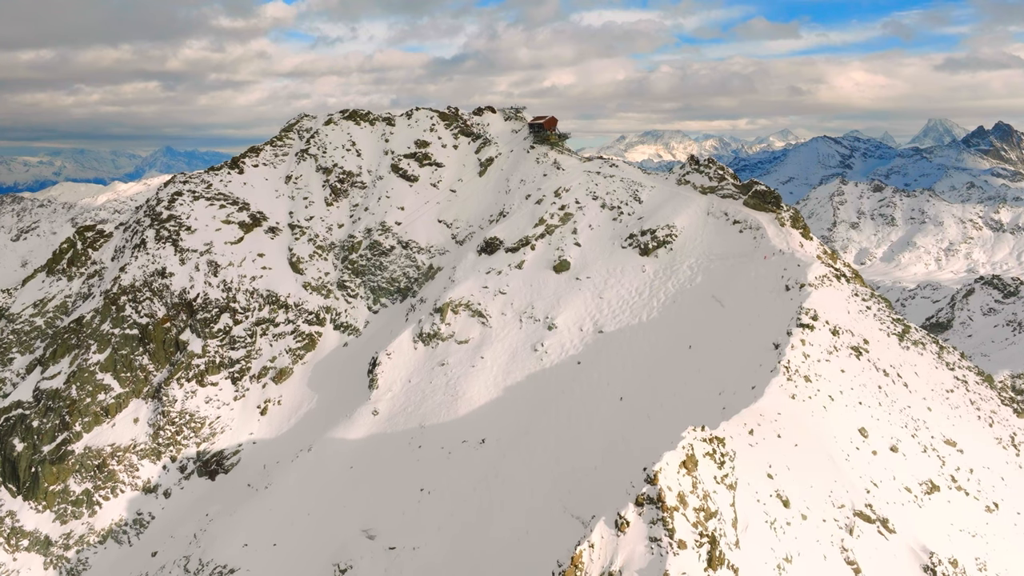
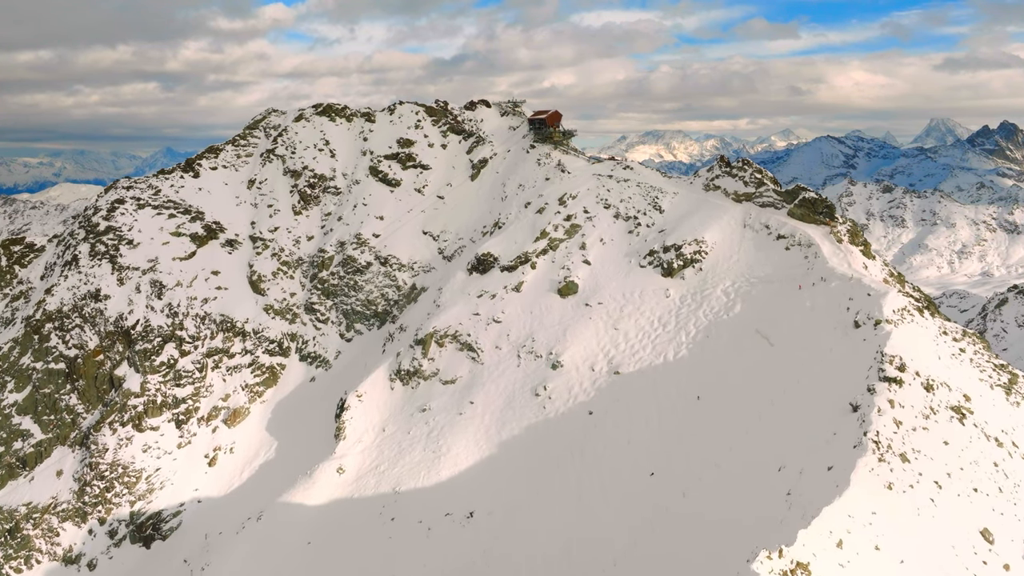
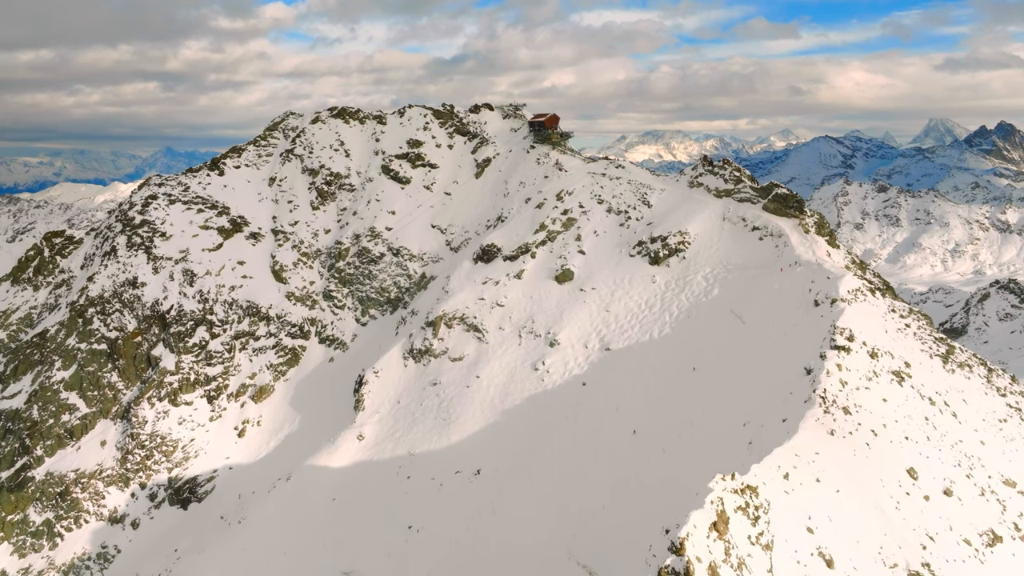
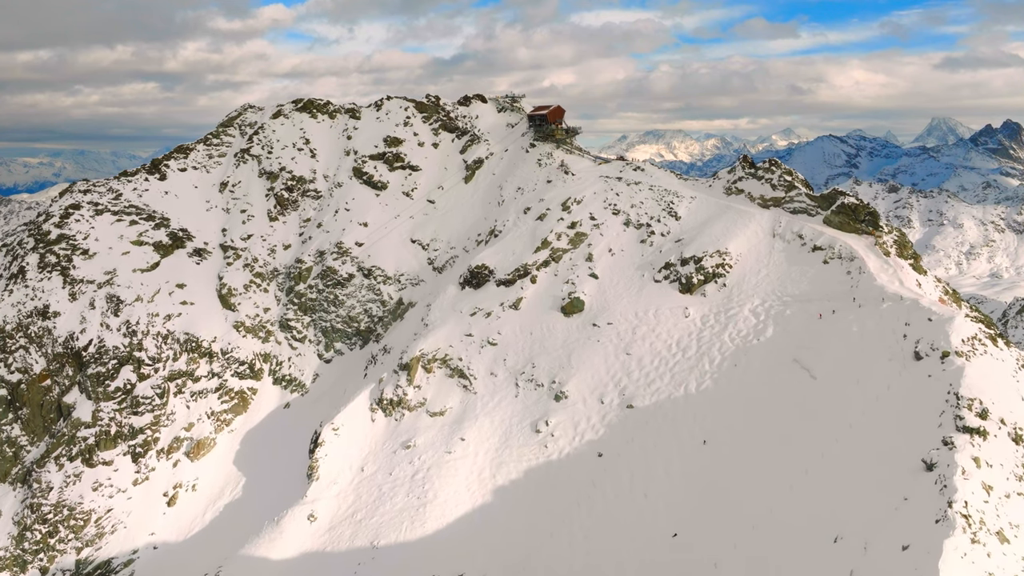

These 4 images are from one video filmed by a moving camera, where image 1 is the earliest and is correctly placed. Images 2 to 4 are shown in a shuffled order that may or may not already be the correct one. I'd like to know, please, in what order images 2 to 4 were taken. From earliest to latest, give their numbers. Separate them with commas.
3, 2, 4
